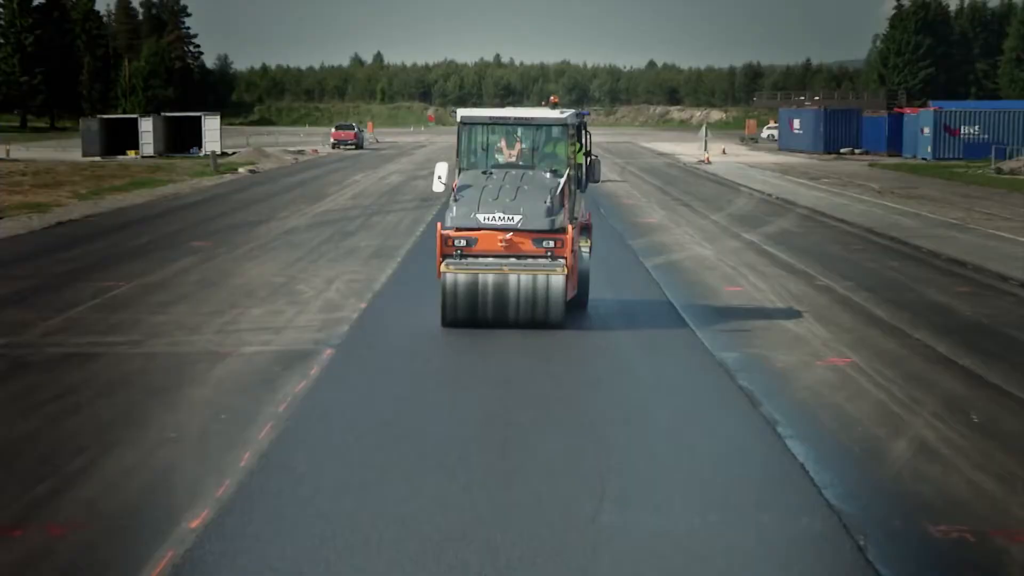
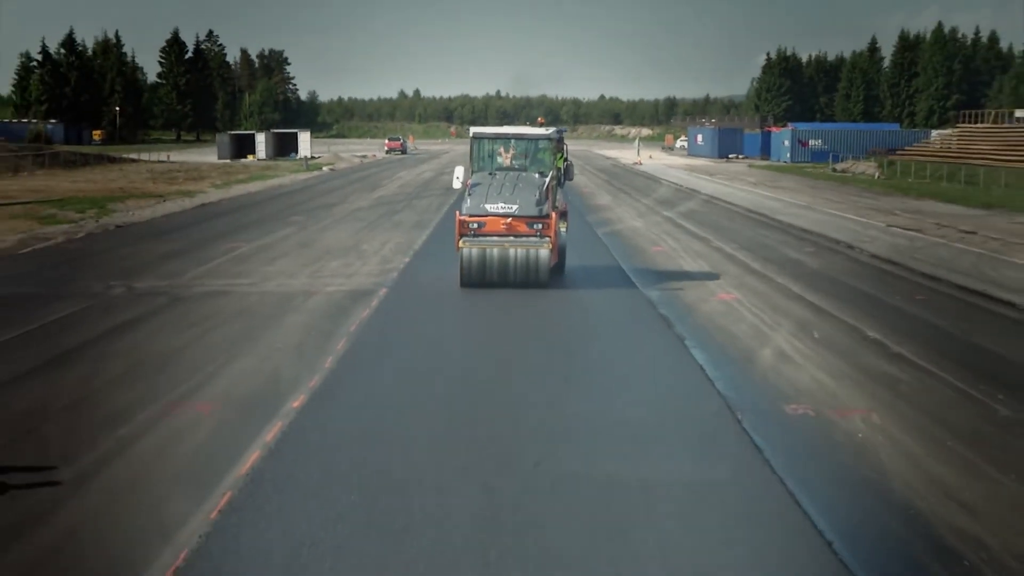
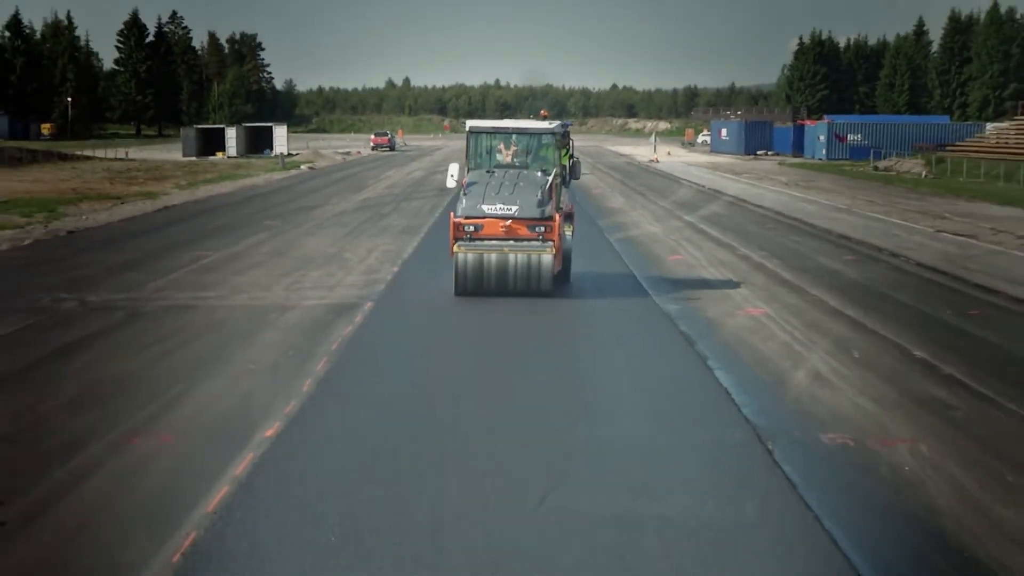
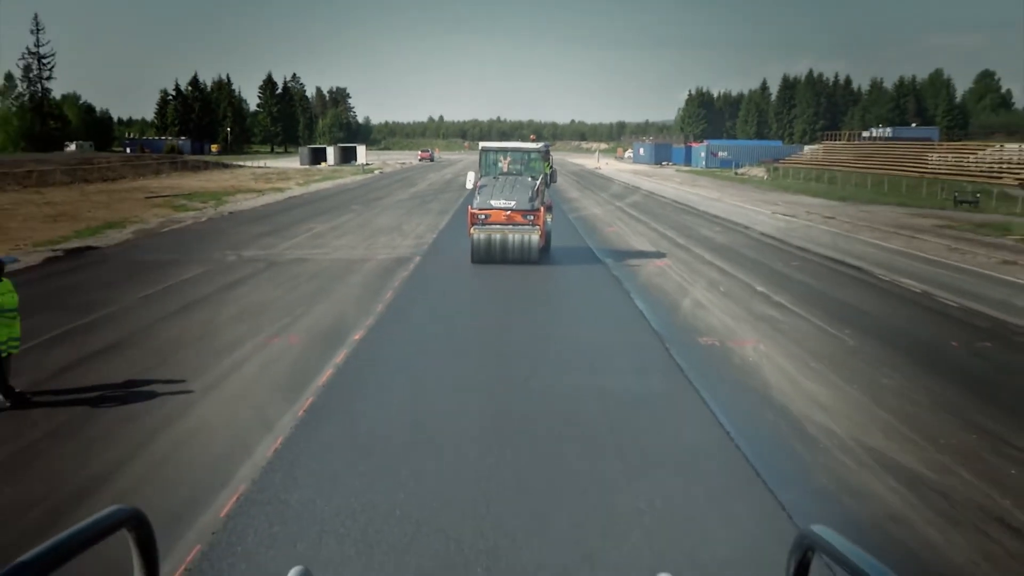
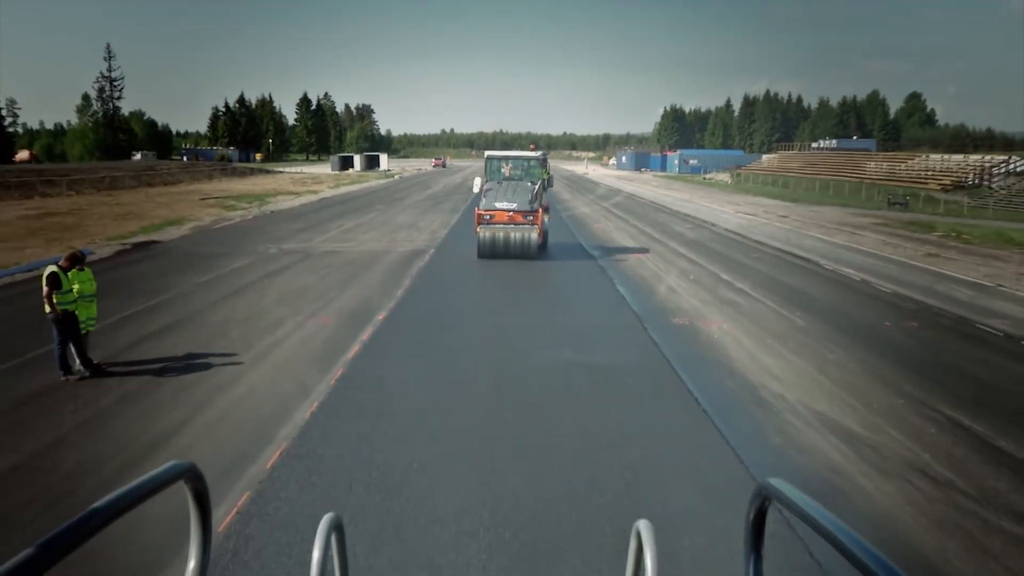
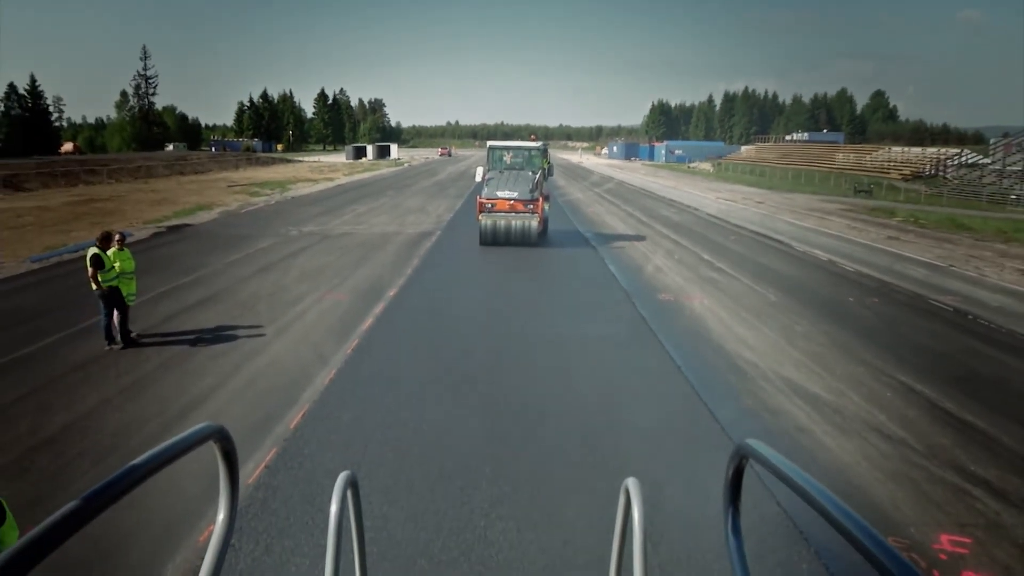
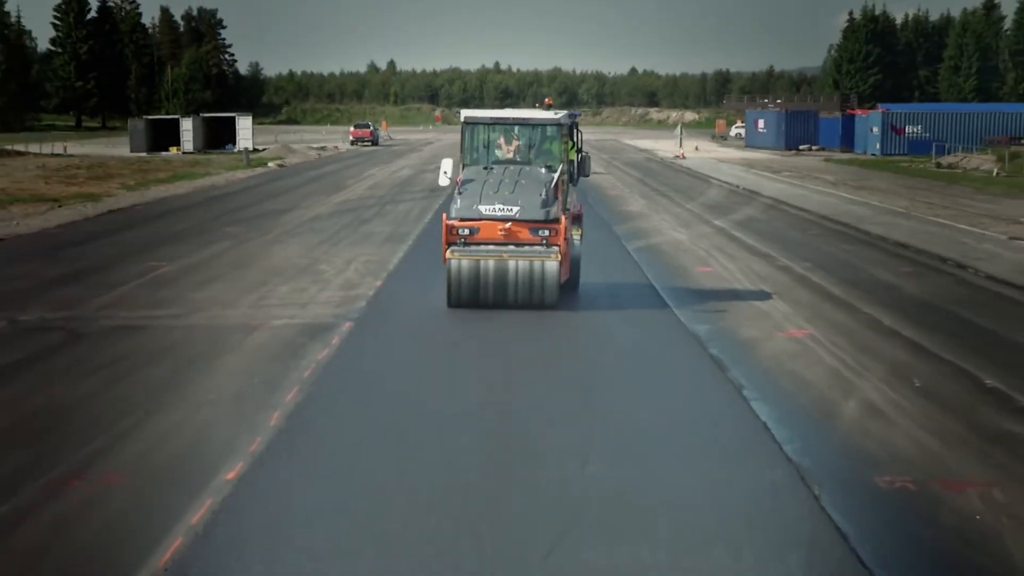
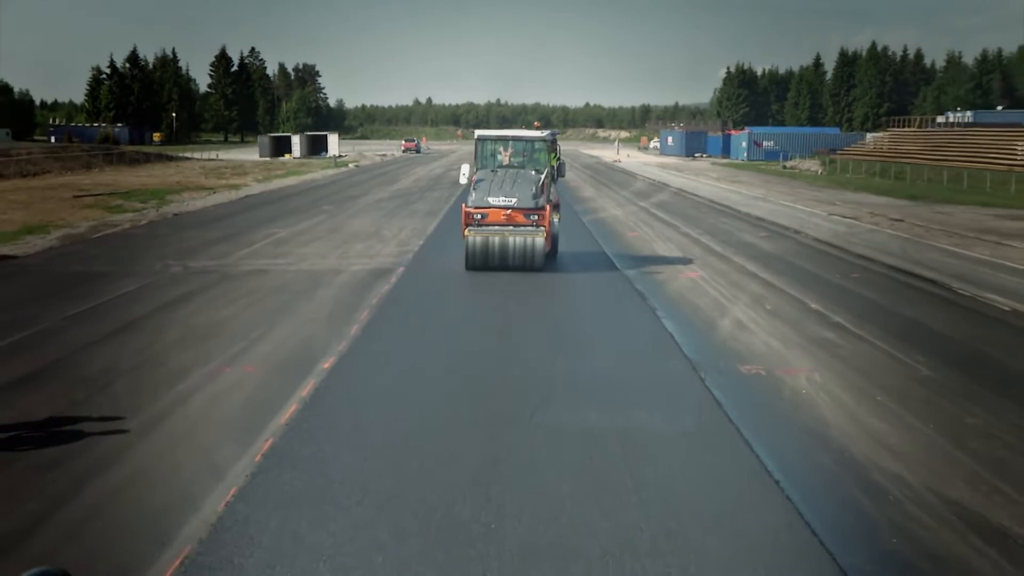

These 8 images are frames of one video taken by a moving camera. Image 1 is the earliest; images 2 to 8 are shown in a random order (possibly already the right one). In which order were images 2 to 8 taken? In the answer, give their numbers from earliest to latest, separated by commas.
7, 3, 2, 8, 4, 5, 6
